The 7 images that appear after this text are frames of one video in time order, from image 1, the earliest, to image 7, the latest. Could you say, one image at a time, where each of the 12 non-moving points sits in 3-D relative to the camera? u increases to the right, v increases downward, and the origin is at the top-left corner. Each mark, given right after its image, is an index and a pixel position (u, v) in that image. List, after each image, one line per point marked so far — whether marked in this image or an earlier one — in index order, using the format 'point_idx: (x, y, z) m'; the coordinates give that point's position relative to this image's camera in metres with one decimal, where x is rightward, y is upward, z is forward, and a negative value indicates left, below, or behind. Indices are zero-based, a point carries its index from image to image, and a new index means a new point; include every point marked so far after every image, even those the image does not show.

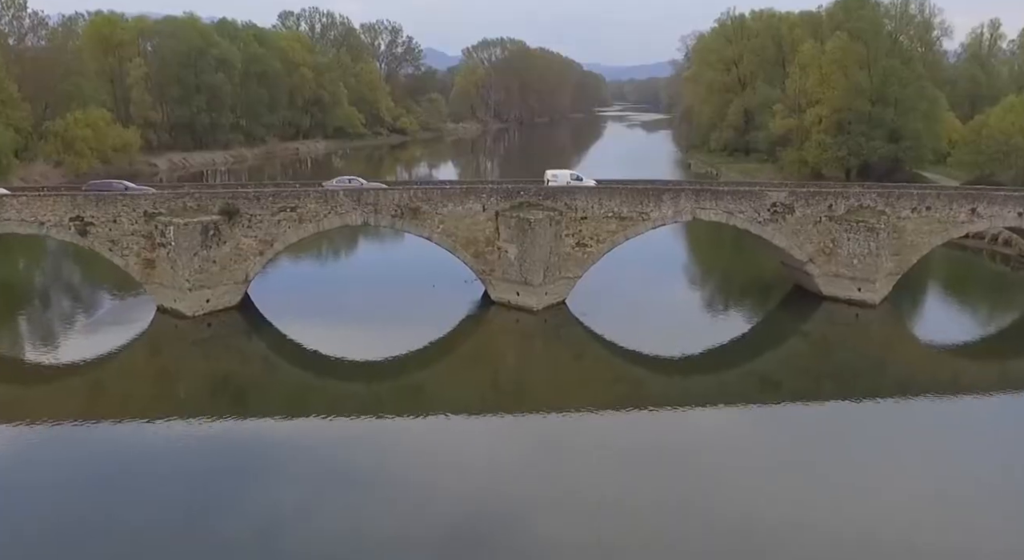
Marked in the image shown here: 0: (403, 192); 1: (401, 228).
0: (-2.8, +2.2, +17.7) m
1: (-2.8, +1.3, +17.9) m
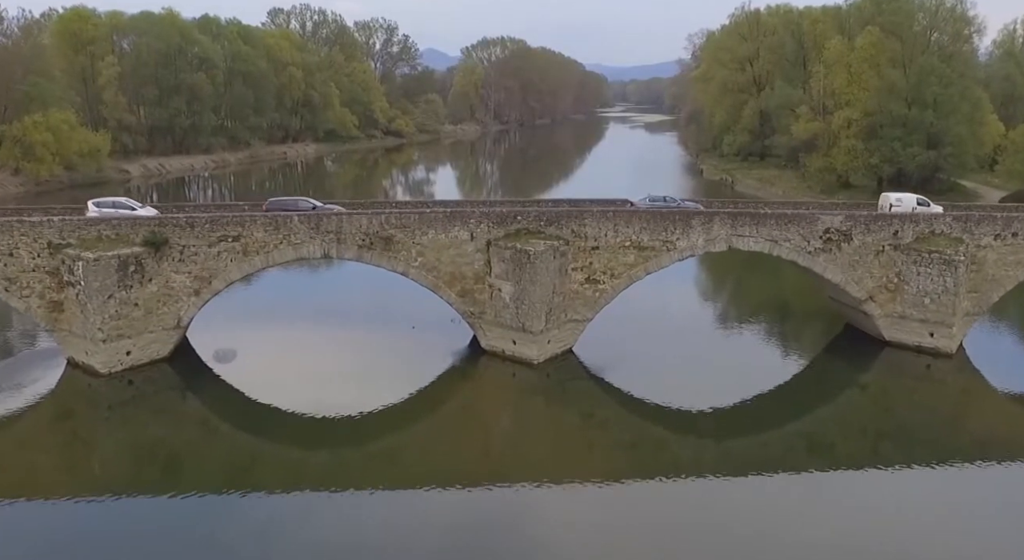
0: (-2.9, +1.3, +14.4) m
1: (-2.9, +0.4, +14.5) m
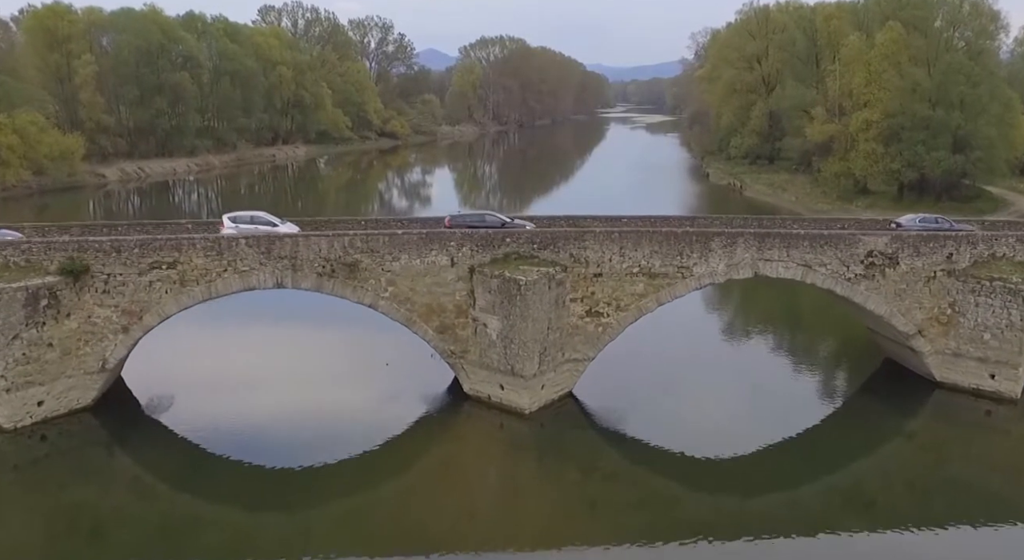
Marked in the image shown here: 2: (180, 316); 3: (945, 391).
0: (-3.1, +0.7, +12.1) m
1: (-3.1, -0.2, +12.3) m
2: (-9.0, -1.0, +19.5) m
3: (+8.5, -2.2, +14.0) m
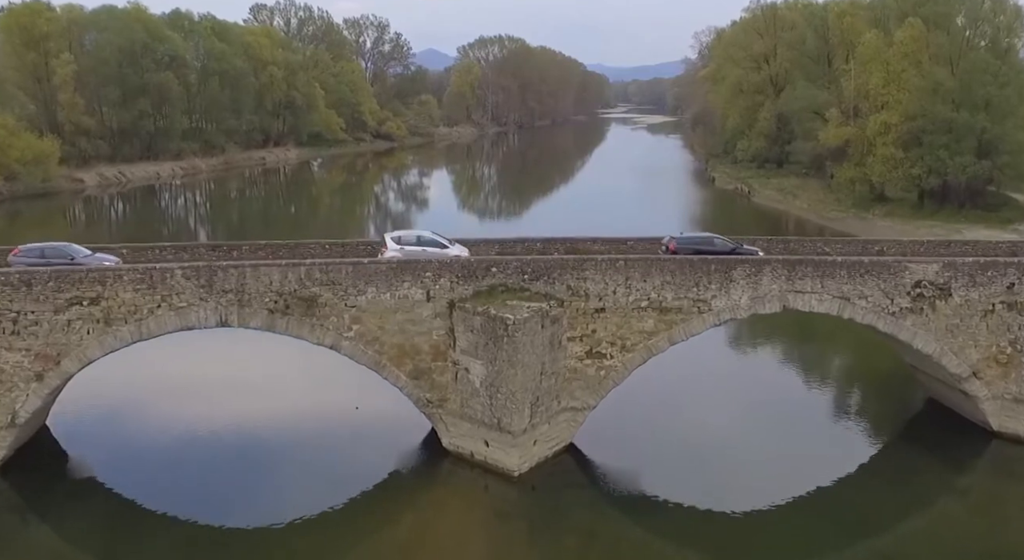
0: (-3.3, +0.2, +10.2) m
1: (-3.3, -0.7, +10.4) m
2: (-9.2, -1.5, +17.6) m
3: (+8.3, -2.7, +12.1) m
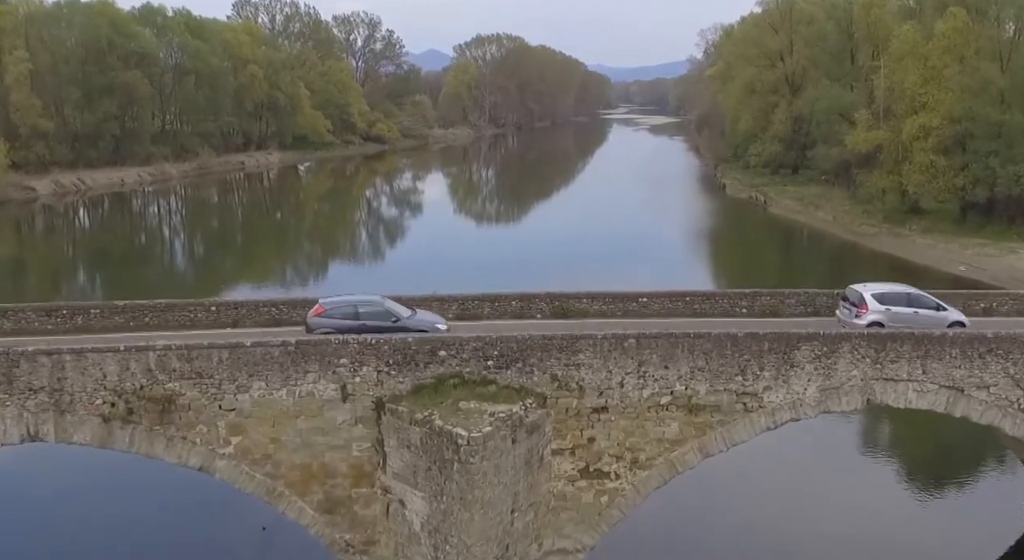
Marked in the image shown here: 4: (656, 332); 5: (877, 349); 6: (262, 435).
0: (-3.7, -0.7, +6.8) m
1: (-3.7, -1.6, +7.0) m
2: (-9.6, -2.4, +14.1) m
3: (+7.9, -3.6, +8.6) m
4: (+1.4, -0.5, +7.2) m
5: (+3.8, -0.7, +7.5) m
6: (-2.5, -1.5, +7.1) m
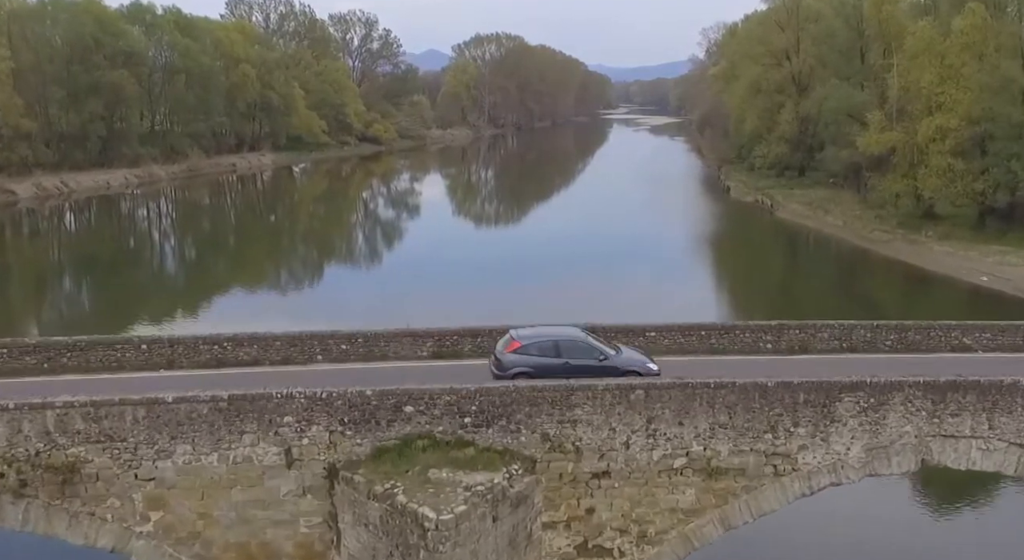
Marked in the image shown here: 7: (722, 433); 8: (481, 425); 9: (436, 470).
0: (-3.9, -1.0, +5.5) m
1: (-3.9, -1.9, +5.7) m
2: (-9.7, -2.8, +12.9) m
3: (+7.7, -3.9, +7.3) m
4: (+1.3, -0.9, +5.9) m
5: (+3.7, -1.0, +6.2) m
6: (-2.6, -1.9, +5.8) m
7: (+1.8, -1.3, +6.1) m
8: (-0.3, -1.2, +6.0) m
9: (-0.6, -1.5, +5.7) m
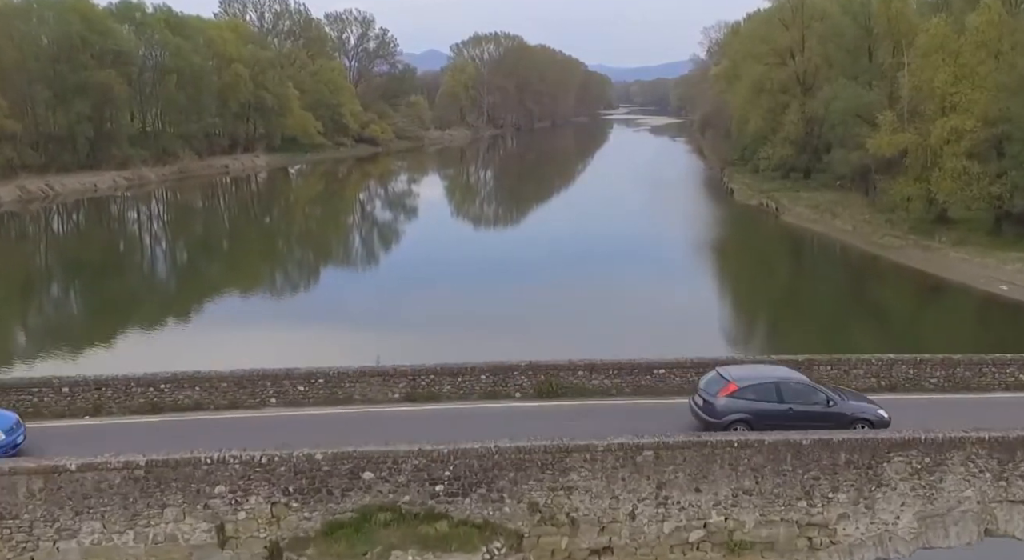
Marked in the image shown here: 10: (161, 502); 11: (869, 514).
0: (-4.0, -1.3, +4.5) m
1: (-4.0, -2.2, +4.6) m
2: (-9.8, -3.0, +11.8) m
3: (+7.6, -4.2, +6.3) m
4: (+1.2, -1.1, +4.9) m
5: (+3.5, -1.3, +5.2) m
6: (-2.8, -2.1, +4.8) m
7: (+1.7, -1.6, +5.0) m
8: (-0.4, -1.5, +4.9) m
9: (-0.7, -1.8, +4.6) m
10: (-2.3, -1.5, +4.7) m
11: (+2.6, -1.7, +5.2) m
